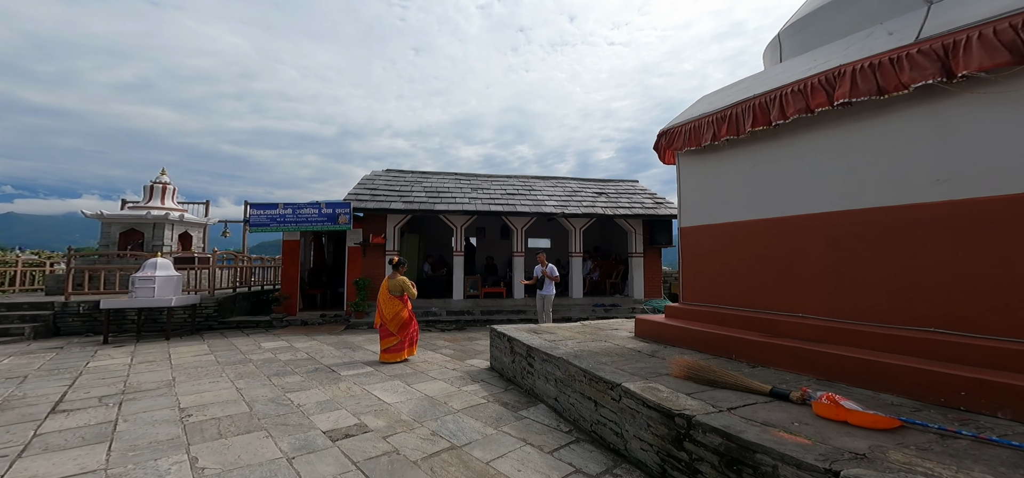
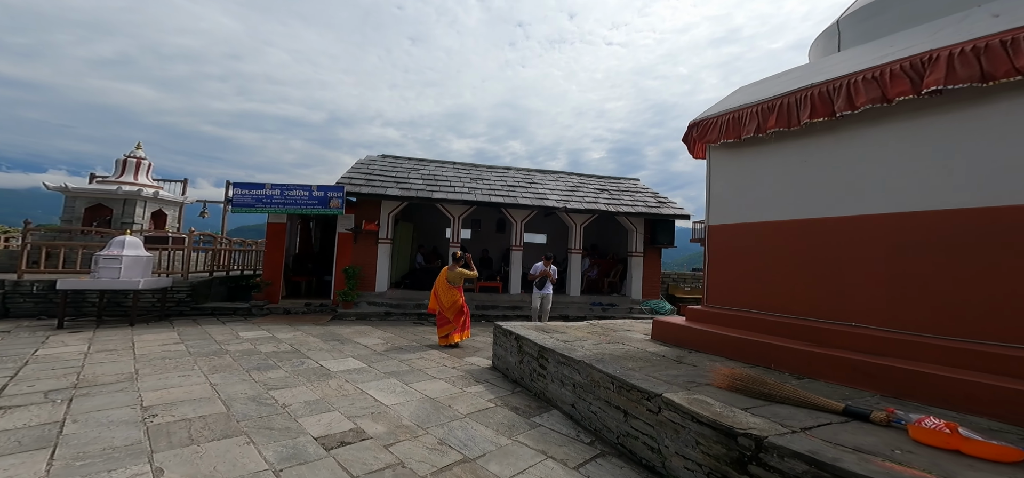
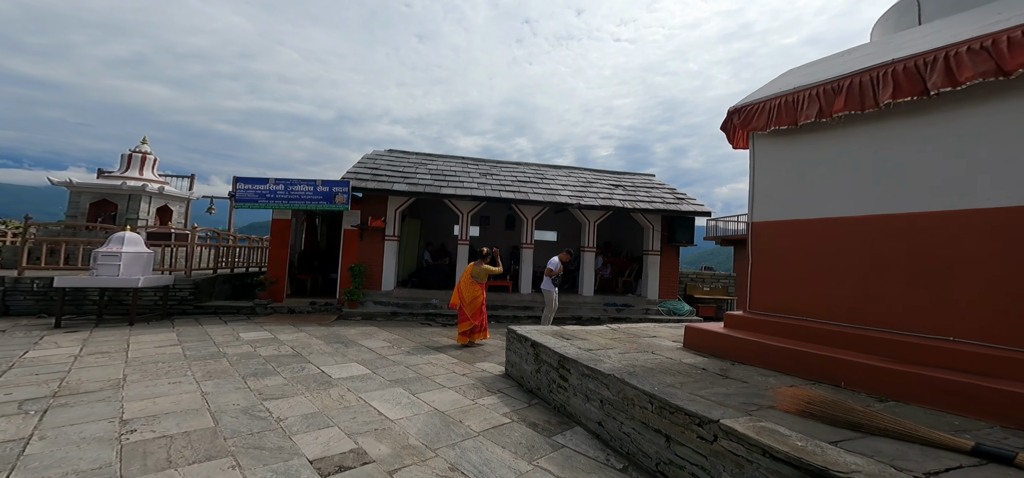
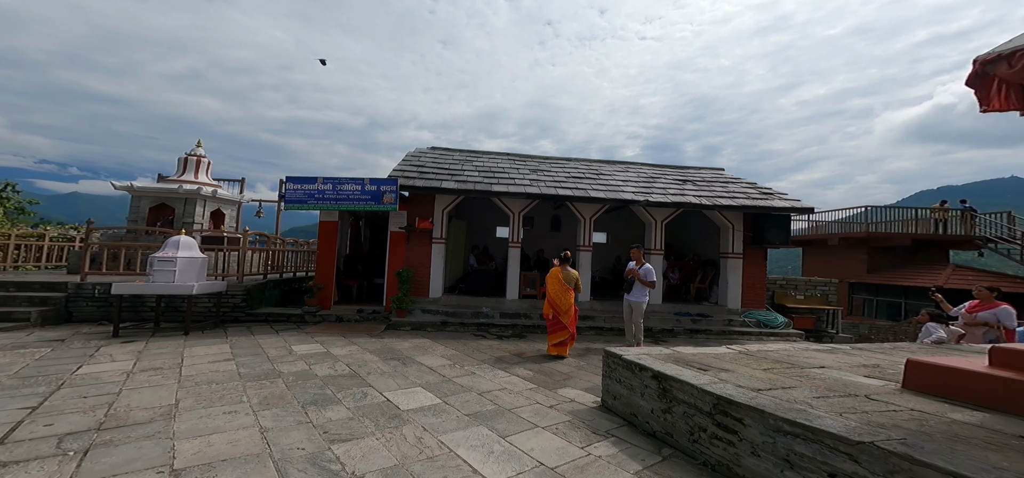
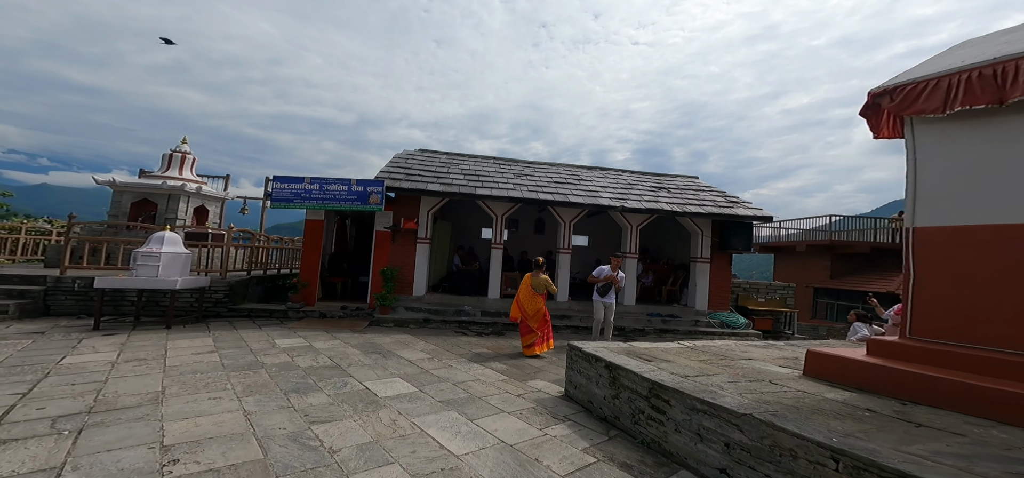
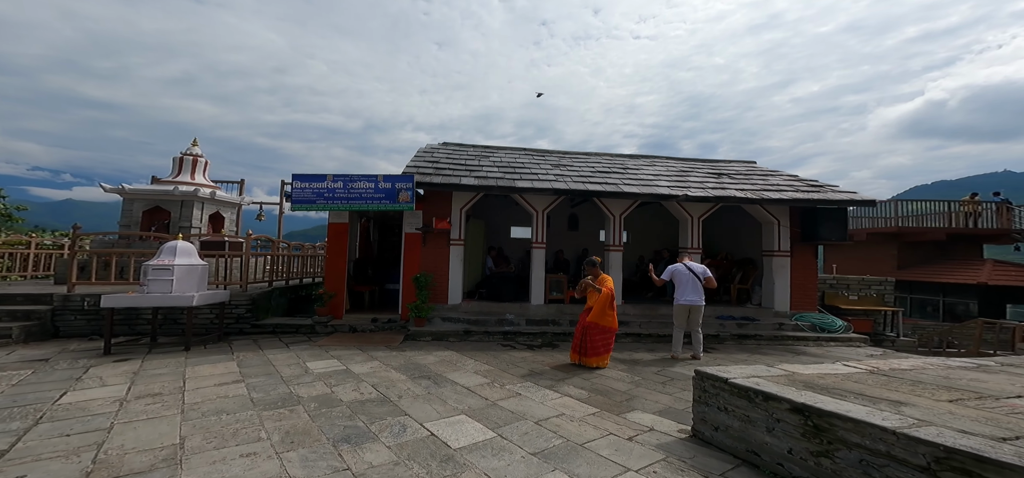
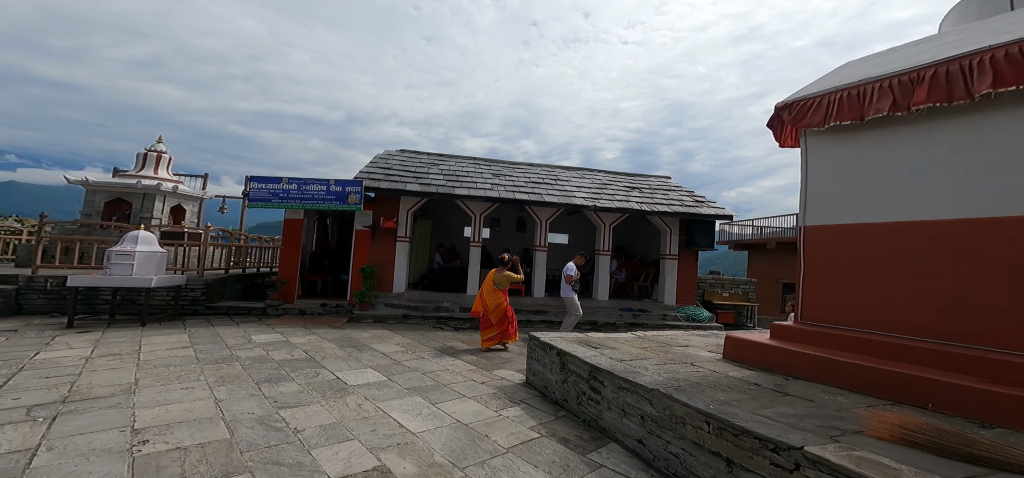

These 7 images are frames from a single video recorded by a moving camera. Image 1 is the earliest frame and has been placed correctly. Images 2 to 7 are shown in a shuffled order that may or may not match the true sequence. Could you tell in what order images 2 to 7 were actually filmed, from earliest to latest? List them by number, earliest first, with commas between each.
2, 3, 7, 5, 4, 6
